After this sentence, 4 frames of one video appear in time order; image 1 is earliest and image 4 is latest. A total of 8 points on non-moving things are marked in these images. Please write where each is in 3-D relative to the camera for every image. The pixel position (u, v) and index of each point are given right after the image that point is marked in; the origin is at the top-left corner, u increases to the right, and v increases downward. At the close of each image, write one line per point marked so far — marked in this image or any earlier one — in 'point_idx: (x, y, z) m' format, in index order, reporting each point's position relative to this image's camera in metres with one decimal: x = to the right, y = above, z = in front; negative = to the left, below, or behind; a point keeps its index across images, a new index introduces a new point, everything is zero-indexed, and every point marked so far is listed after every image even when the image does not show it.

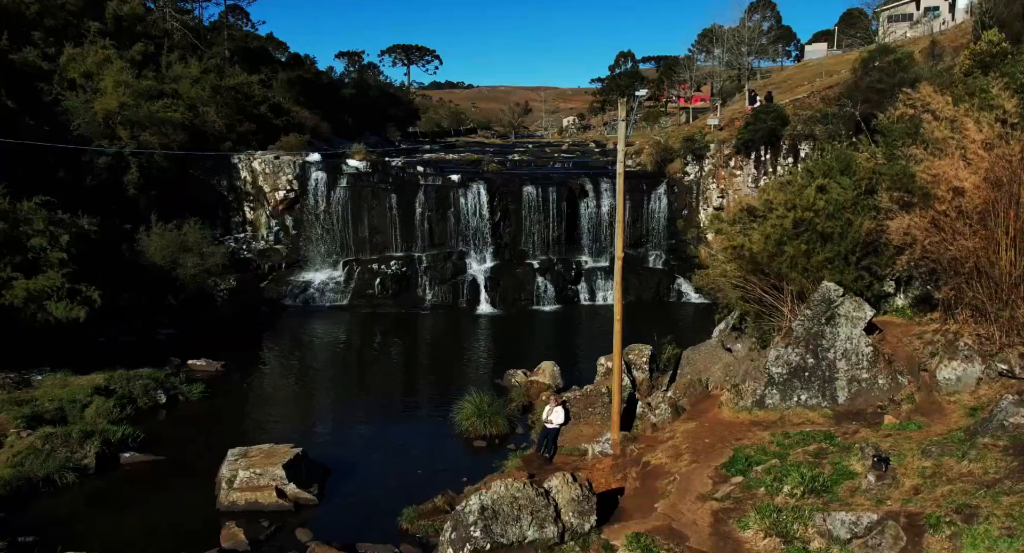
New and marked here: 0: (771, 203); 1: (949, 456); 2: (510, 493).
0: (+4.8, +1.3, +15.0) m
1: (+5.7, -2.3, +10.5) m
2: (0.0, -3.0, +11.1) m
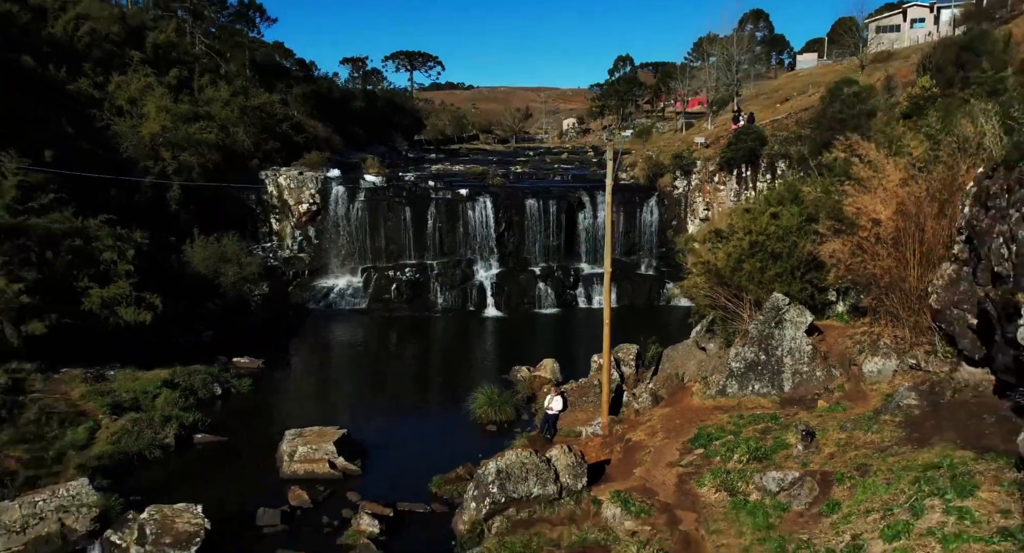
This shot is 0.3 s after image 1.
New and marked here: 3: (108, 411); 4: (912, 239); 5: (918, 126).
0: (+5.0, +1.1, +18.1) m
1: (+5.8, -2.6, +13.6) m
2: (+0.1, -3.2, +14.2) m
3: (-9.4, -3.1, +18.8) m
4: (+7.3, +0.7, +14.8) m
5: (+8.7, +3.2, +17.3) m
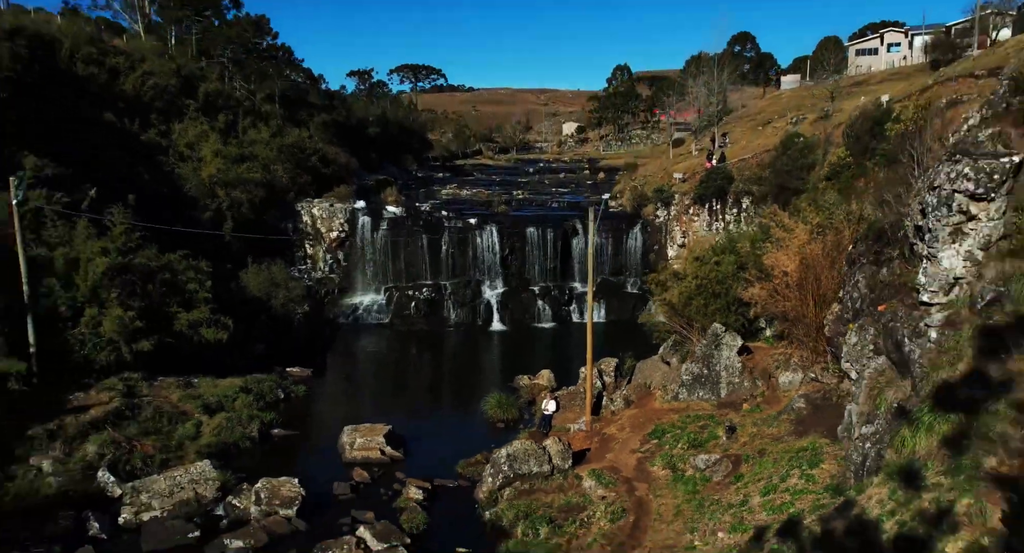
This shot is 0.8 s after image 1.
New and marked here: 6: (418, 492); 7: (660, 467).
0: (+5.1, +0.1, +23.5) m
1: (+6.0, -3.5, +19.0) m
2: (+0.3, -4.1, +19.7) m
3: (-9.2, -4.0, +24.3) m
4: (+7.4, -0.2, +20.2) m
5: (+8.8, +2.3, +22.7) m
6: (-2.3, -5.2, +19.5) m
7: (+3.4, -4.4, +18.8) m
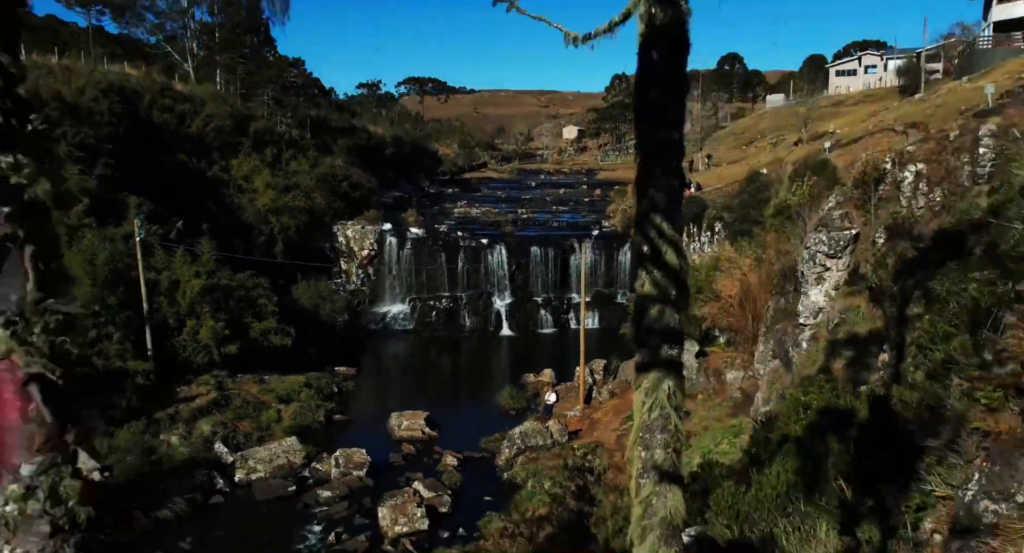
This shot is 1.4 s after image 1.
0: (+5.5, -0.6, +30.1) m
1: (+6.3, -4.2, +25.6) m
2: (+0.6, -4.9, +26.3) m
3: (-8.9, -4.8, +30.9) m
4: (+7.8, -1.0, +26.8) m
5: (+9.2, +1.6, +29.3) m
6: (-1.9, -5.9, +26.1) m
7: (+3.8, -5.1, +25.4) m
